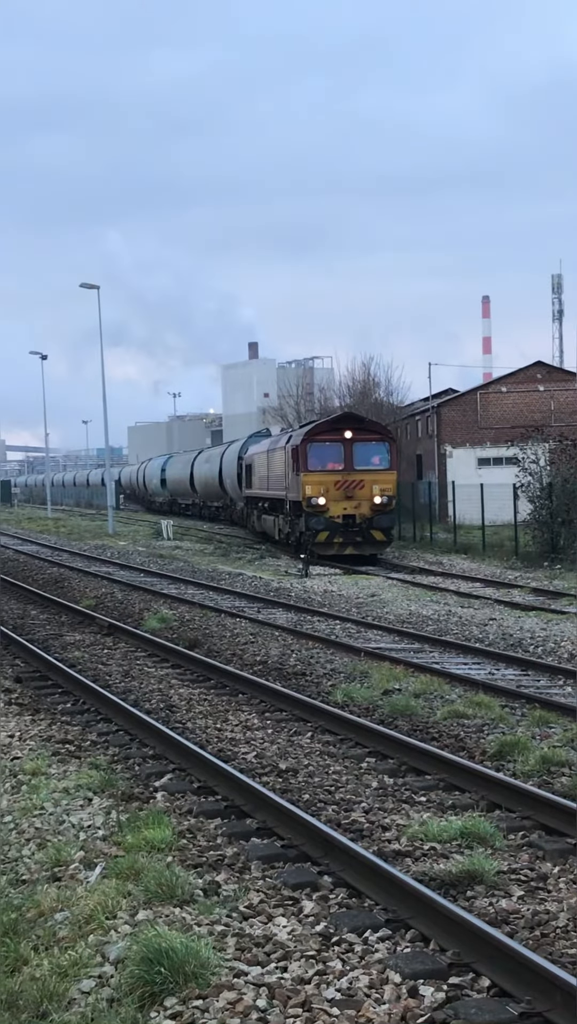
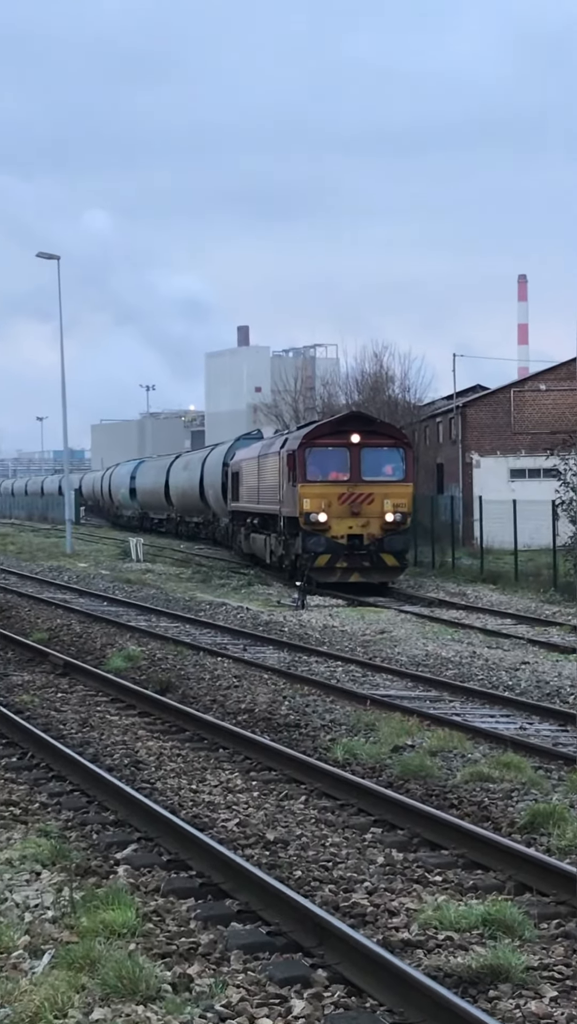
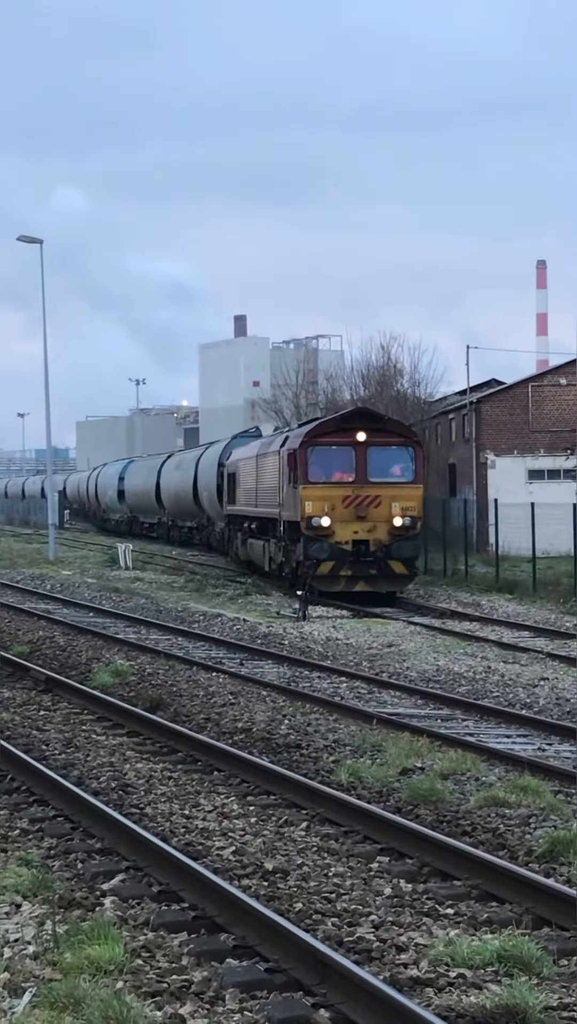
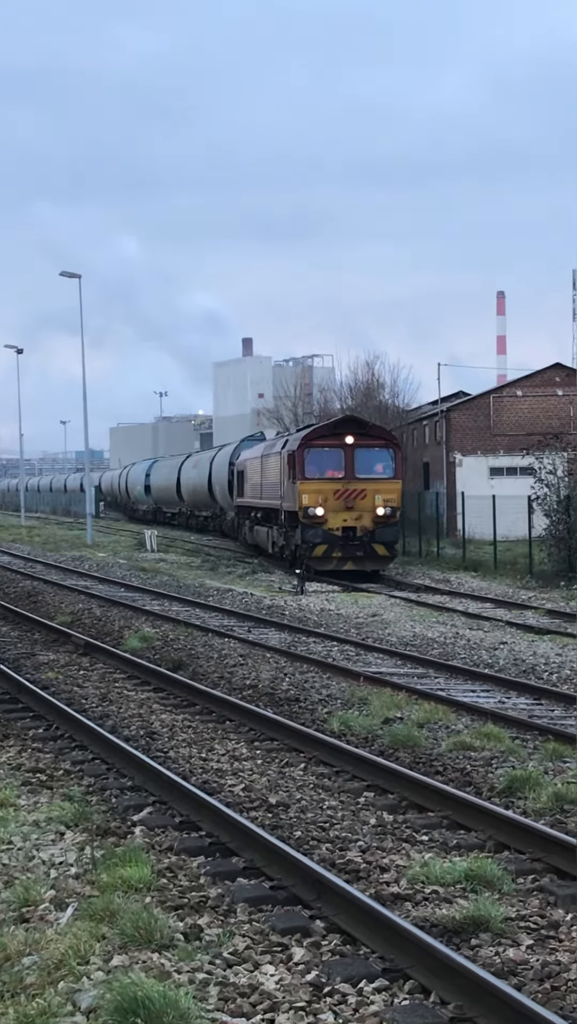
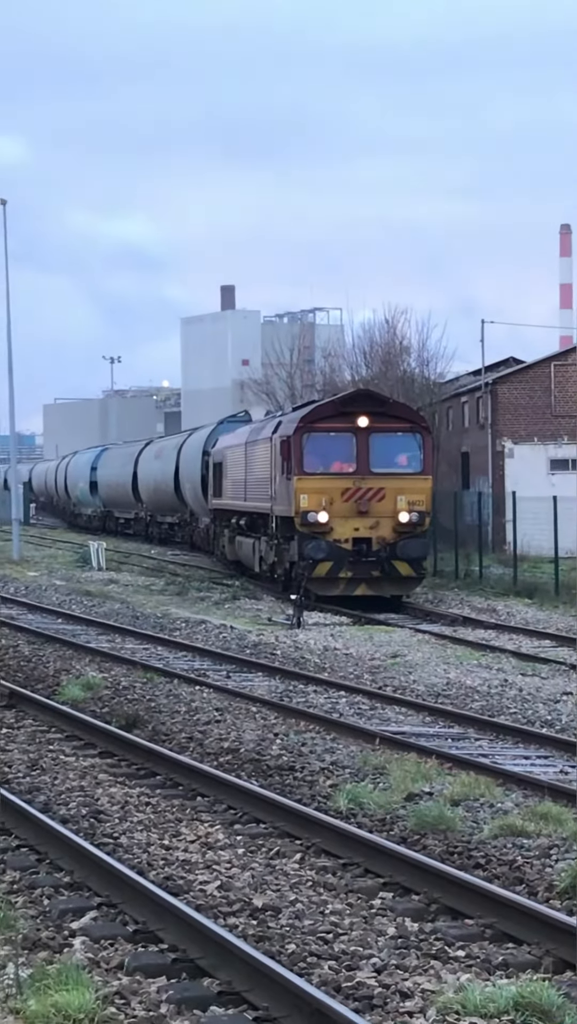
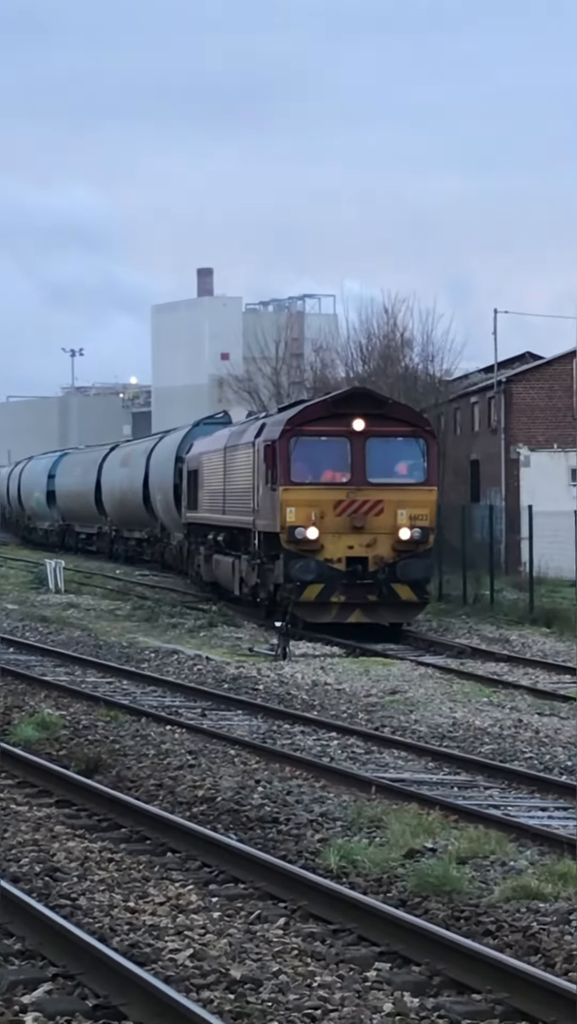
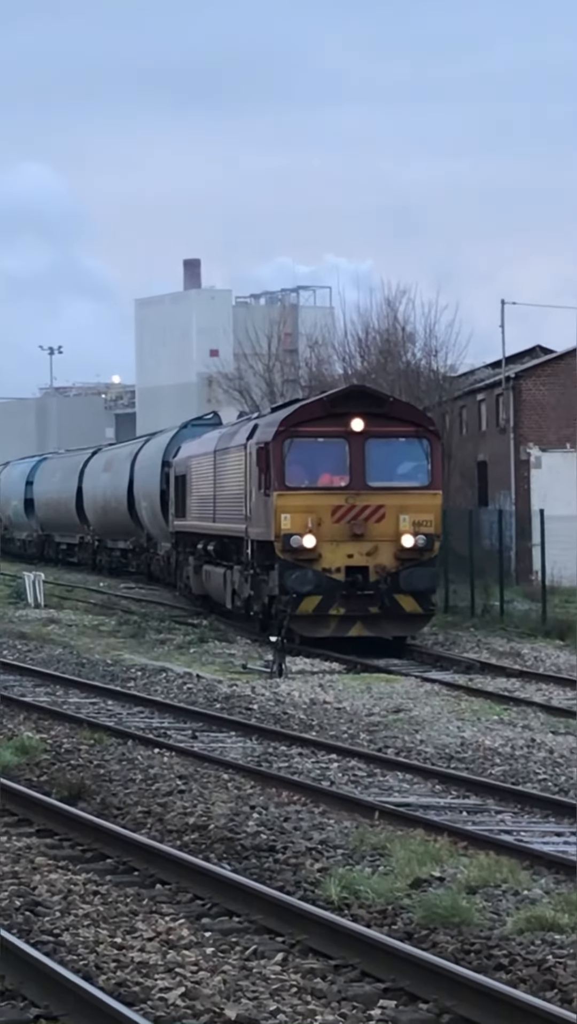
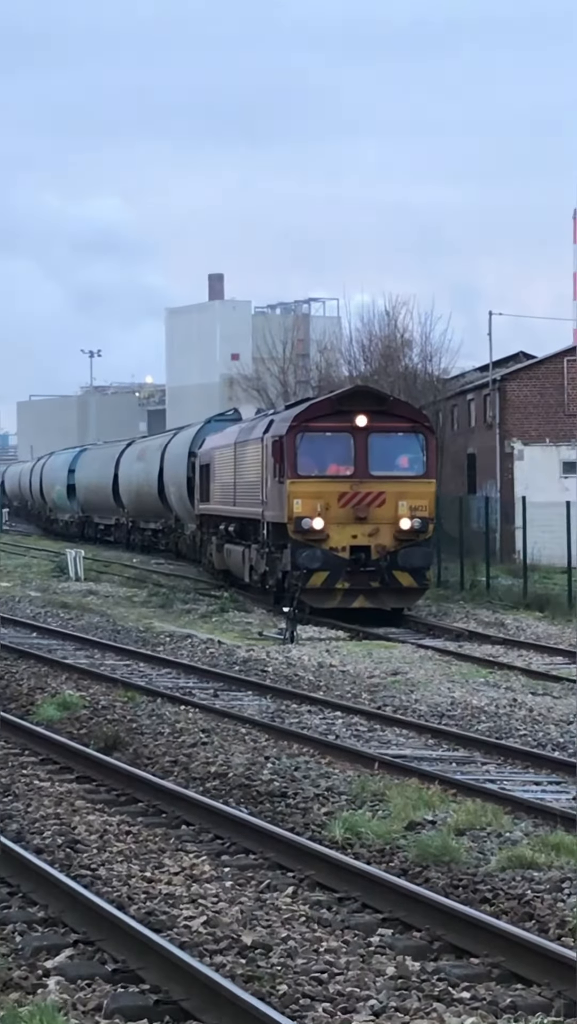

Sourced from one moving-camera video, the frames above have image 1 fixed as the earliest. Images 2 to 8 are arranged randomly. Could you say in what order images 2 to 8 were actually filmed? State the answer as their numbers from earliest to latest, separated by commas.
4, 2, 3, 5, 8, 6, 7
